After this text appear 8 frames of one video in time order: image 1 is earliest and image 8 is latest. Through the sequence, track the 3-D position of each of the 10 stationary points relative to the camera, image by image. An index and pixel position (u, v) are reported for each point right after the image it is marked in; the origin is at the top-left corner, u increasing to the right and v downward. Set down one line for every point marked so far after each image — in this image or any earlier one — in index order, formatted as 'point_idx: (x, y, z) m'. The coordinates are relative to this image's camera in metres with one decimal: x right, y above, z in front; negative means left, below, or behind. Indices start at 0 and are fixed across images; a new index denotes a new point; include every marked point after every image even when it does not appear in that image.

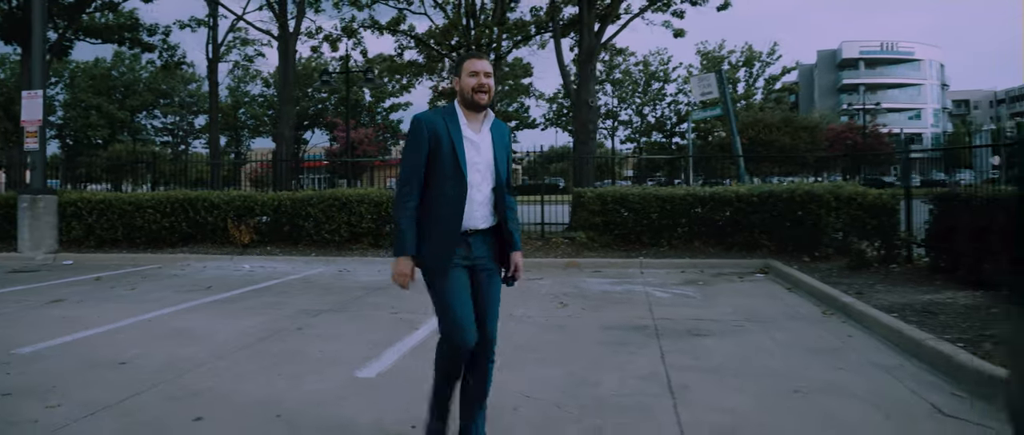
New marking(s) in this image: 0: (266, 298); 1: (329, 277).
0: (-2.5, -0.8, +7.8) m
1: (-2.2, -0.7, +9.4) m
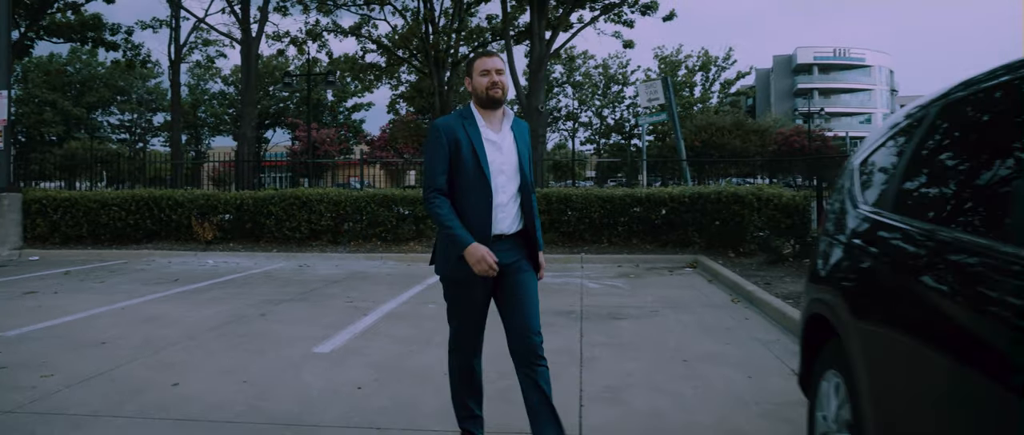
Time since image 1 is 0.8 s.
0: (-3.1, -0.8, +8.4) m
1: (-2.9, -0.7, +10.0) m
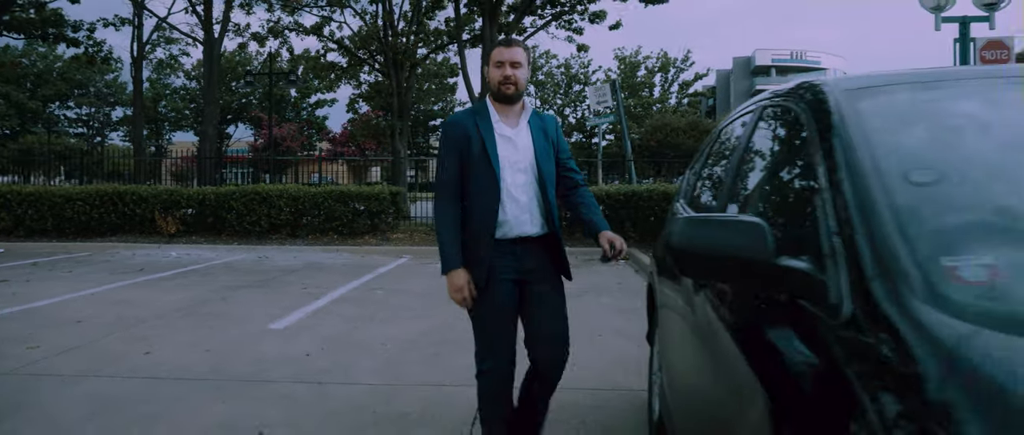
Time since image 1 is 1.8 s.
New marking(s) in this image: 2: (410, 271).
0: (-3.8, -0.7, +9.1) m
1: (-3.6, -0.6, +10.7) m
2: (-1.3, -0.7, +9.8) m
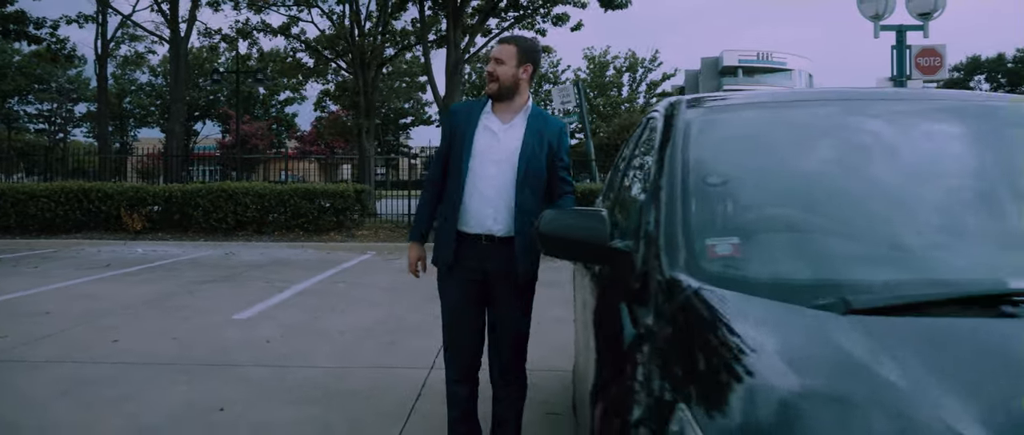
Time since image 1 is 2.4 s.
0: (-4.3, -0.7, +9.3) m
1: (-4.2, -0.6, +10.9) m
2: (-1.8, -0.6, +10.2) m
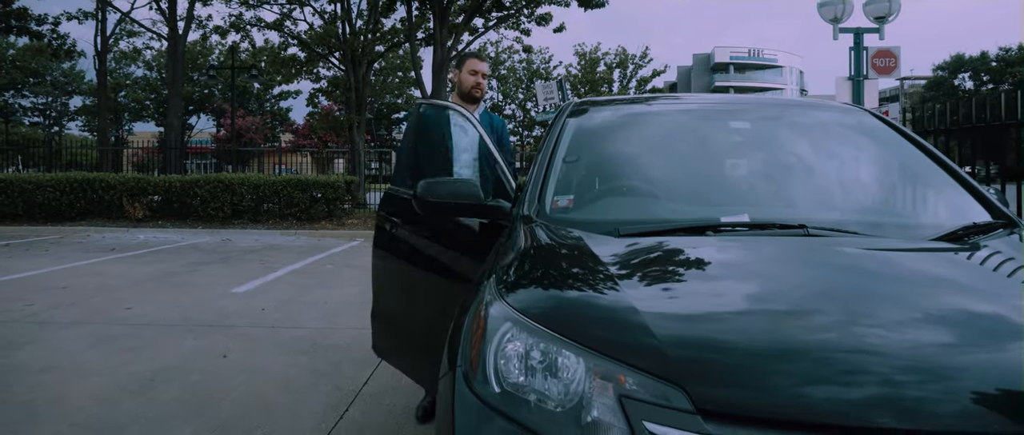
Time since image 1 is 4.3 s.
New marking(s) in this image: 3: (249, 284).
0: (-4.6, -0.5, +10.1) m
1: (-4.5, -0.4, +11.7) m
2: (-2.2, -0.5, +10.9) m
3: (-2.6, -0.7, +7.6) m
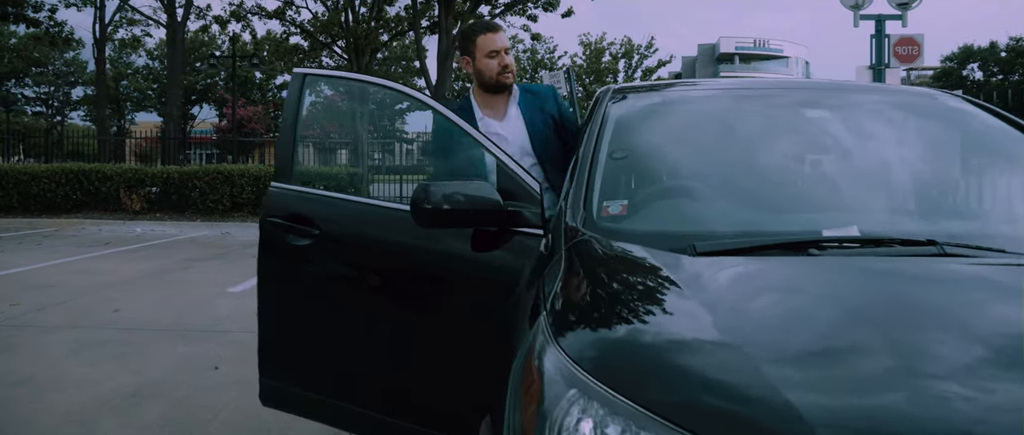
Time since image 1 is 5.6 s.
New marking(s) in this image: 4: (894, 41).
0: (-4.5, -0.4, +9.7) m
1: (-4.4, -0.3, +11.3) m
2: (-2.0, -0.4, +10.5) m
3: (-2.5, -0.6, +7.2) m
4: (+6.0, +2.8, +12.1) m
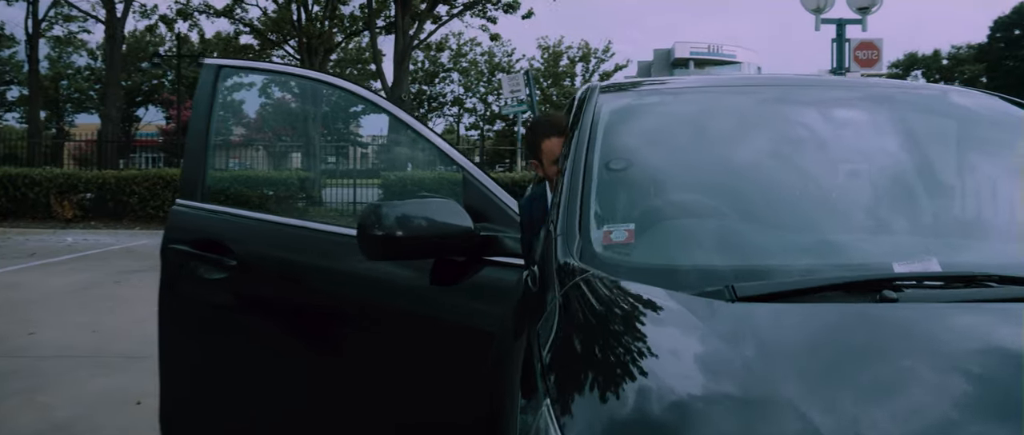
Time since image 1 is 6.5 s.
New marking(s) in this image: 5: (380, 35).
0: (-4.9, -0.5, +9.0) m
1: (-5.0, -0.4, +10.6) m
2: (-2.6, -0.5, +10.0) m
3: (-2.8, -0.7, +6.6) m
4: (+5.4, +2.7, +12.0) m
5: (-3.0, +4.2, +17.6) m
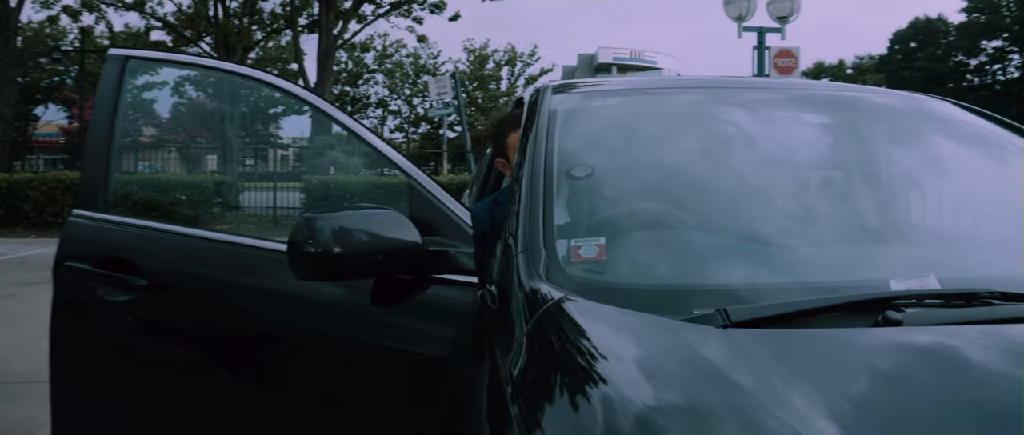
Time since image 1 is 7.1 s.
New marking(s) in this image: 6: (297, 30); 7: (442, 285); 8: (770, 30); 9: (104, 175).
0: (-5.7, -0.6, +8.3) m
1: (-5.9, -0.5, +9.9) m
2: (-3.5, -0.6, +9.5) m
3: (-3.4, -0.7, +6.2) m
4: (+4.2, +2.7, +12.4) m
5: (-4.7, +4.1, +17.1) m
6: (-4.7, +4.1, +16.7) m
7: (-0.2, -0.2, +2.0) m
8: (+4.4, +3.1, +12.9) m
9: (-1.2, +0.1, +2.3) m
